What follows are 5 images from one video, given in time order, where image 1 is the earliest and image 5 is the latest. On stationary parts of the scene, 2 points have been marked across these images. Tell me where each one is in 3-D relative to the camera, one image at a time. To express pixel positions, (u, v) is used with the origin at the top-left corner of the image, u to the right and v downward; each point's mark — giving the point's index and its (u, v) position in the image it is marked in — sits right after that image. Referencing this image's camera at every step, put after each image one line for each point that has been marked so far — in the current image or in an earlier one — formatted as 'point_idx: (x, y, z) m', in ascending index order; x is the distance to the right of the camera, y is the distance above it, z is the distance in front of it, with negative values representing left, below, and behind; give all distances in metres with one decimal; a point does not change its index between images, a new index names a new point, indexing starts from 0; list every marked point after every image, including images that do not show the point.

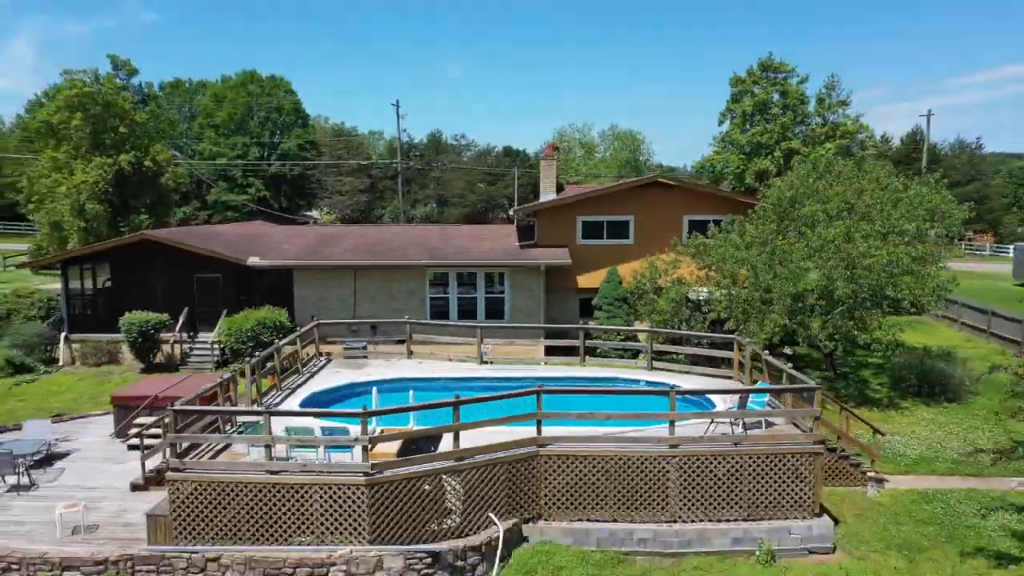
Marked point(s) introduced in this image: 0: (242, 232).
0: (-4.9, +1.0, +14.9) m
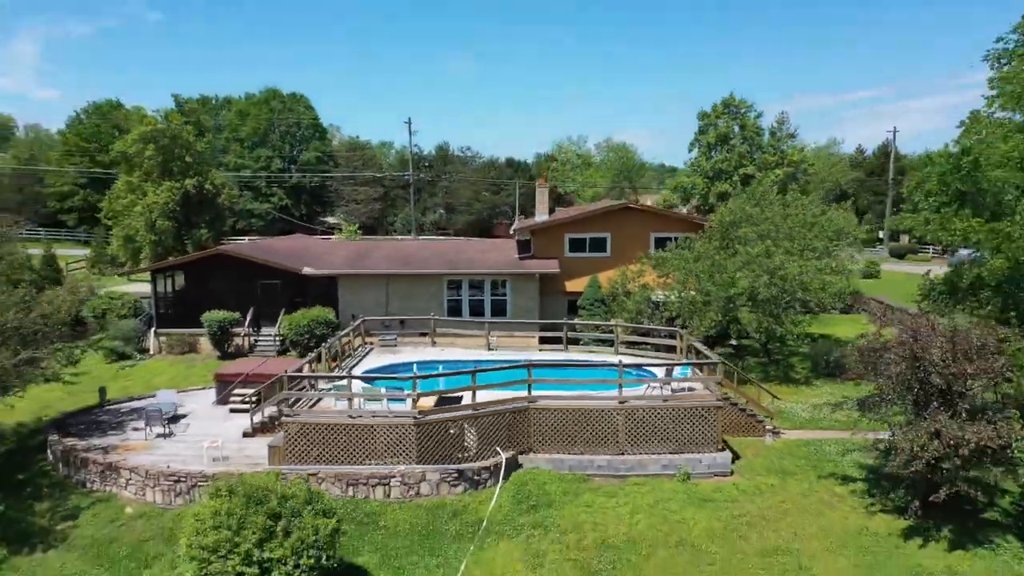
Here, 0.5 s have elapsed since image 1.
0: (-4.9, +0.9, +18.1) m
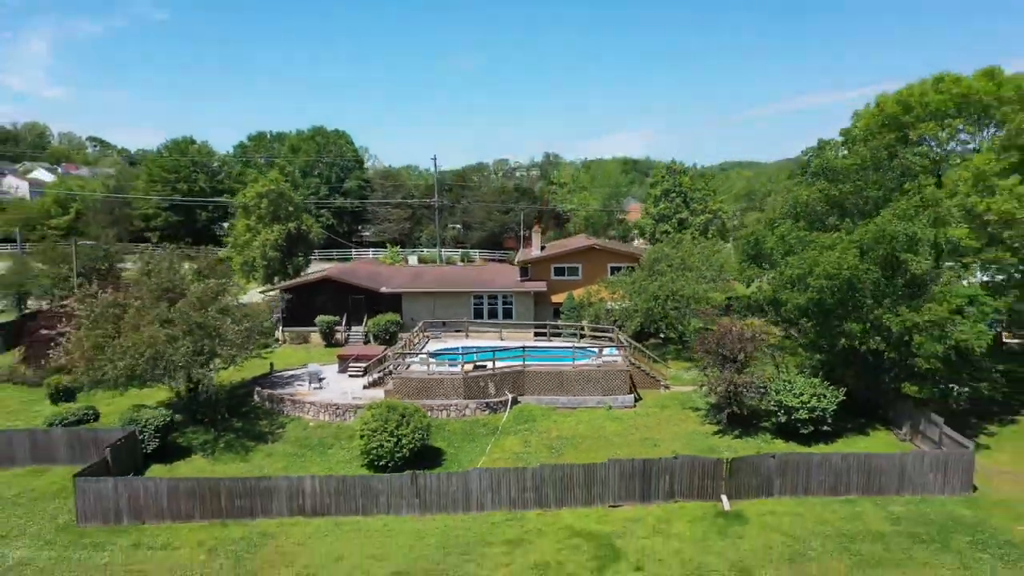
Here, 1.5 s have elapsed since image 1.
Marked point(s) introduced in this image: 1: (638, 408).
0: (-4.7, +0.6, +26.6) m
1: (+2.8, -2.7, +18.5) m
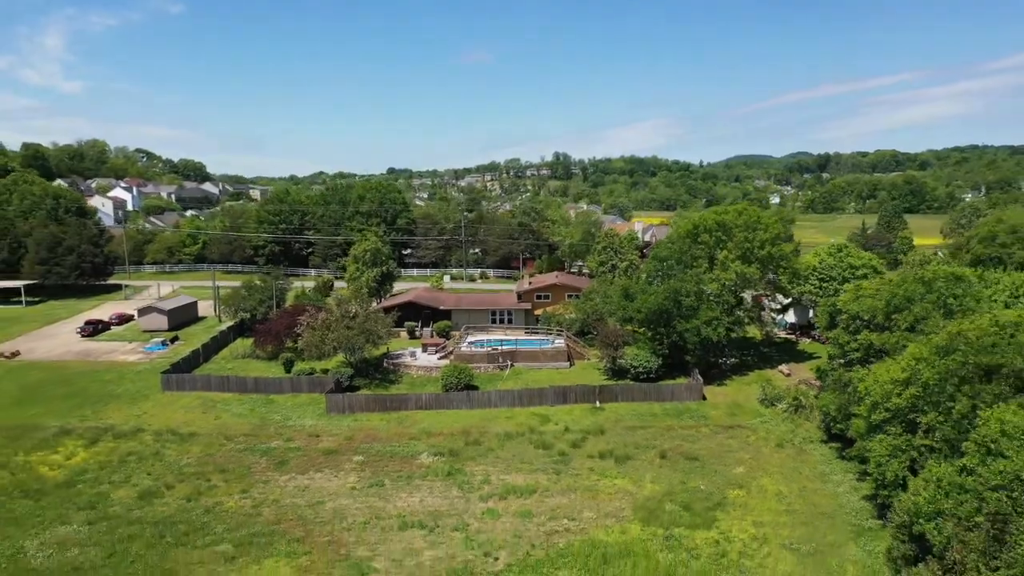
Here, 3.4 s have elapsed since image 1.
0: (-4.7, -0.4, +46.3) m
1: (+2.8, -3.8, +38.1) m
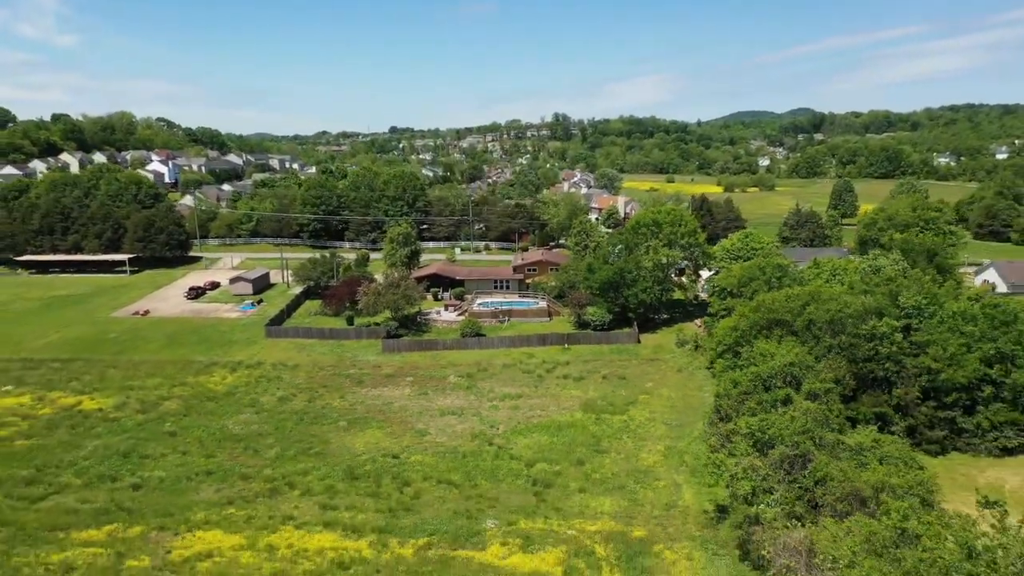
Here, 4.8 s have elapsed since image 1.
0: (-4.9, +1.5, +62.0) m
1: (+2.6, -2.3, +54.0) m
